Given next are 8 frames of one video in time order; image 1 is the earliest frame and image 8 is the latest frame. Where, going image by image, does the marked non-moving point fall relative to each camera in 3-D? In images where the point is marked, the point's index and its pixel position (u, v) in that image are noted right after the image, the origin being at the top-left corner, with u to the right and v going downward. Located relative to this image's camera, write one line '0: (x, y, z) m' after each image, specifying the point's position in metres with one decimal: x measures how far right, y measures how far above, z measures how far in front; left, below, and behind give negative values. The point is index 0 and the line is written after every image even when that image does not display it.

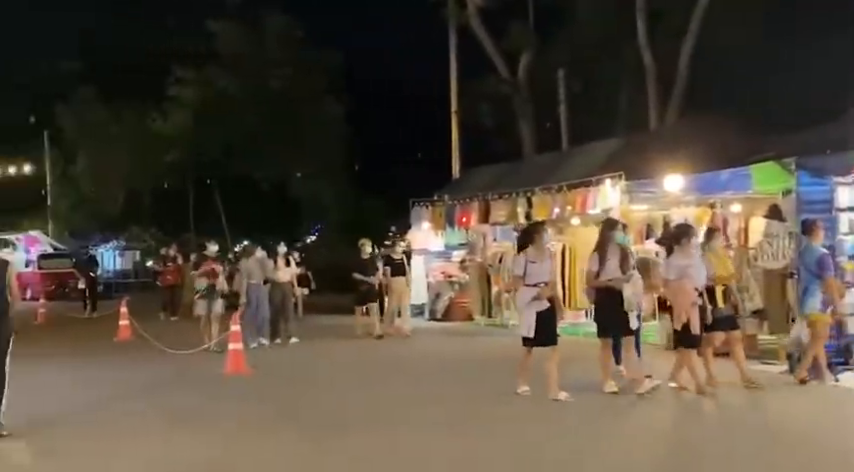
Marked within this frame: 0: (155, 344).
0: (-5.0, -2.0, +16.3) m
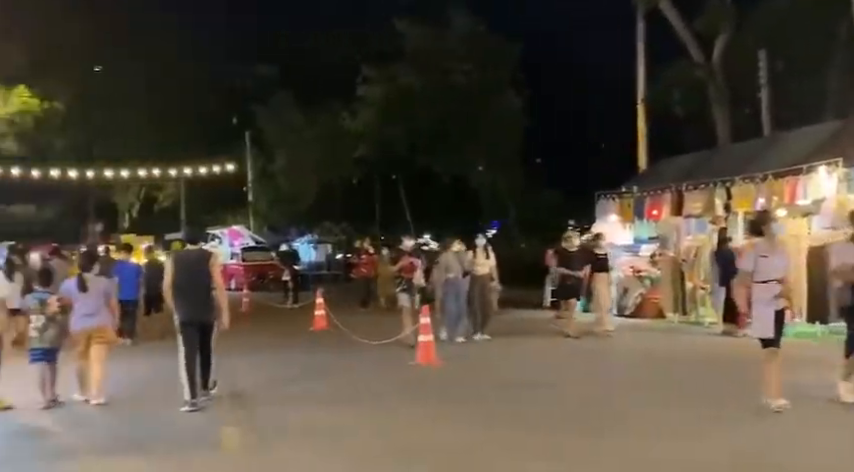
0: (-1.5, -1.9, +16.9) m
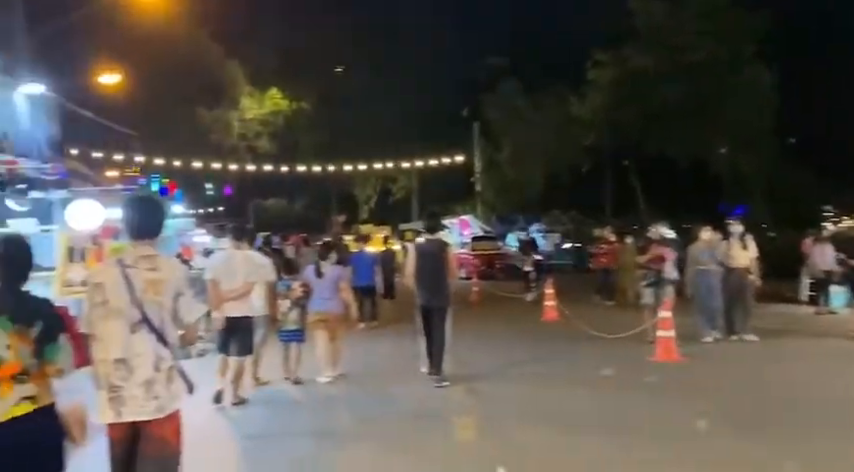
0: (+2.9, -1.7, +16.4) m
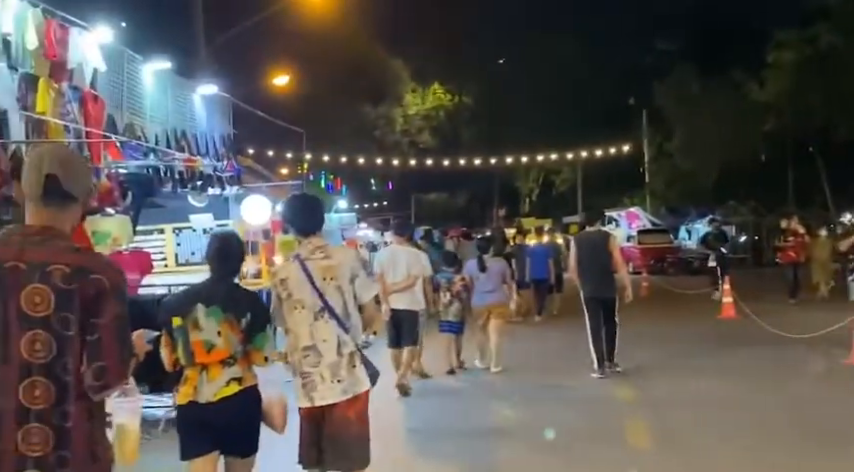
0: (+5.9, -1.6, +15.4) m
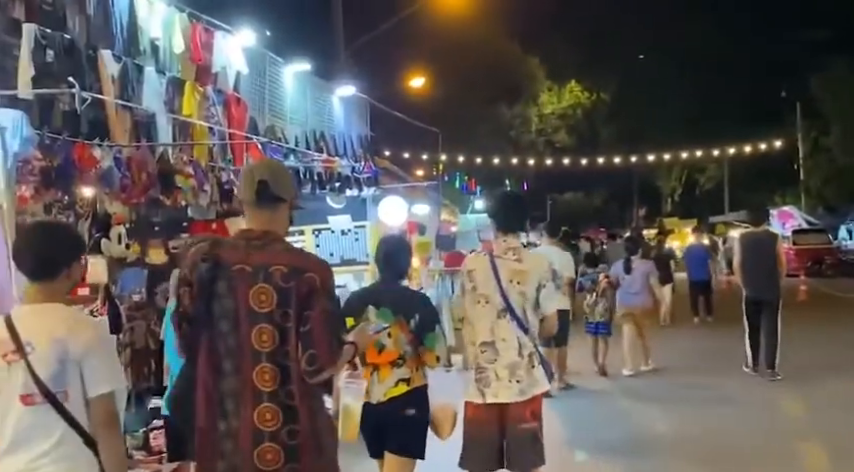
0: (+8.2, -1.6, +14.0) m
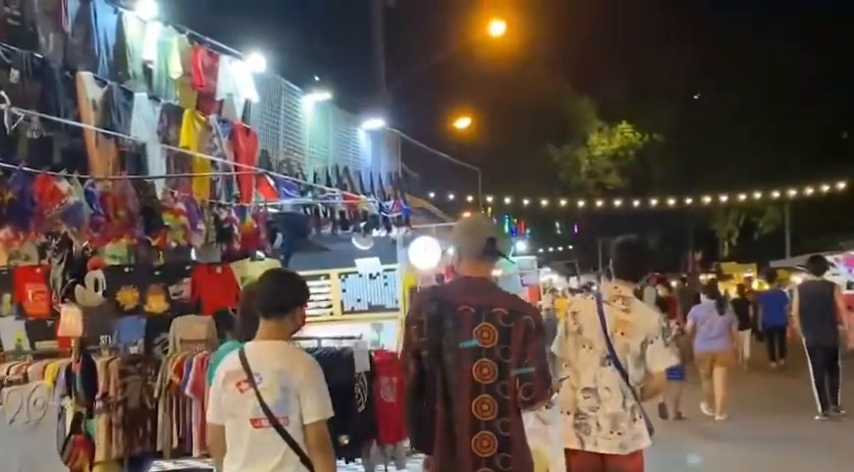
0: (+8.8, -2.3, +12.6) m
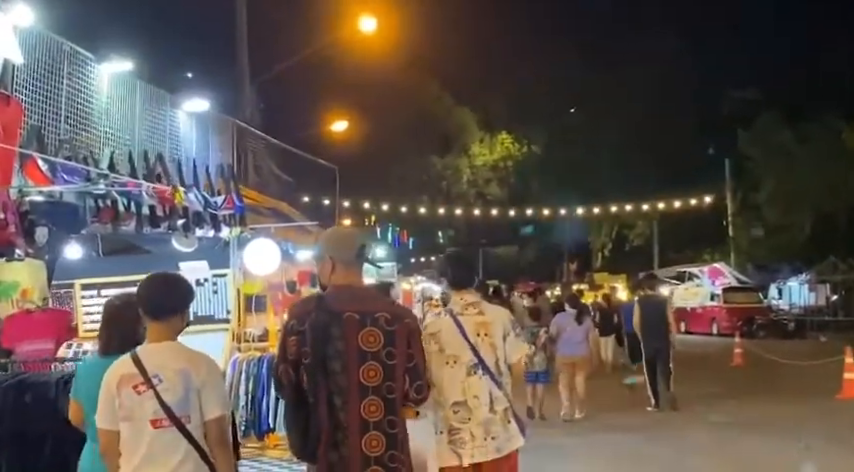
0: (+6.6, -2.4, +12.4) m
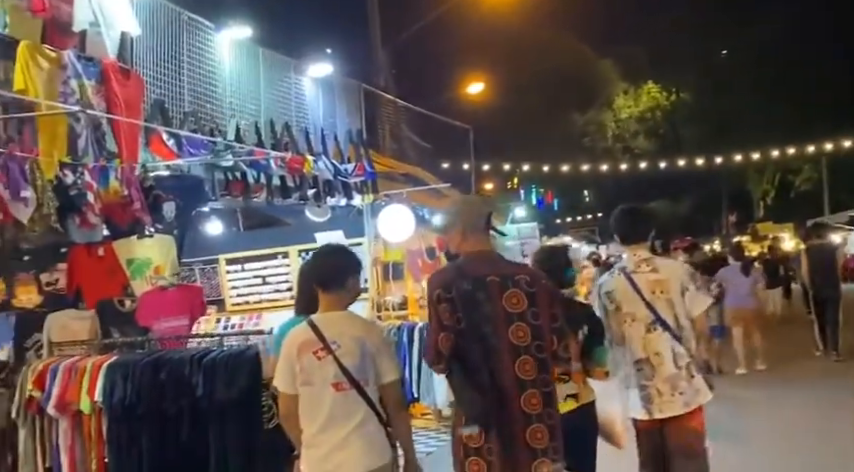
0: (+8.6, -1.5, +10.7) m
